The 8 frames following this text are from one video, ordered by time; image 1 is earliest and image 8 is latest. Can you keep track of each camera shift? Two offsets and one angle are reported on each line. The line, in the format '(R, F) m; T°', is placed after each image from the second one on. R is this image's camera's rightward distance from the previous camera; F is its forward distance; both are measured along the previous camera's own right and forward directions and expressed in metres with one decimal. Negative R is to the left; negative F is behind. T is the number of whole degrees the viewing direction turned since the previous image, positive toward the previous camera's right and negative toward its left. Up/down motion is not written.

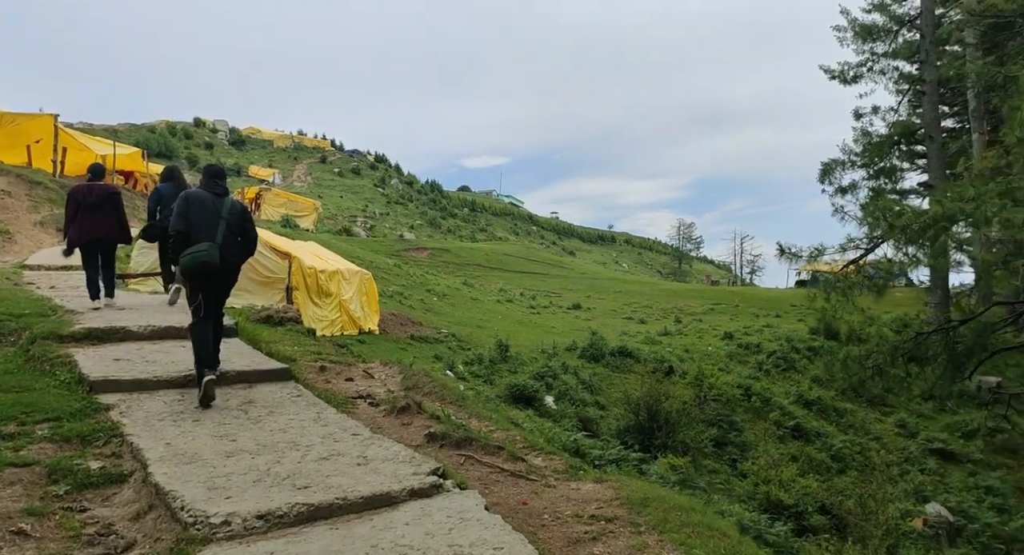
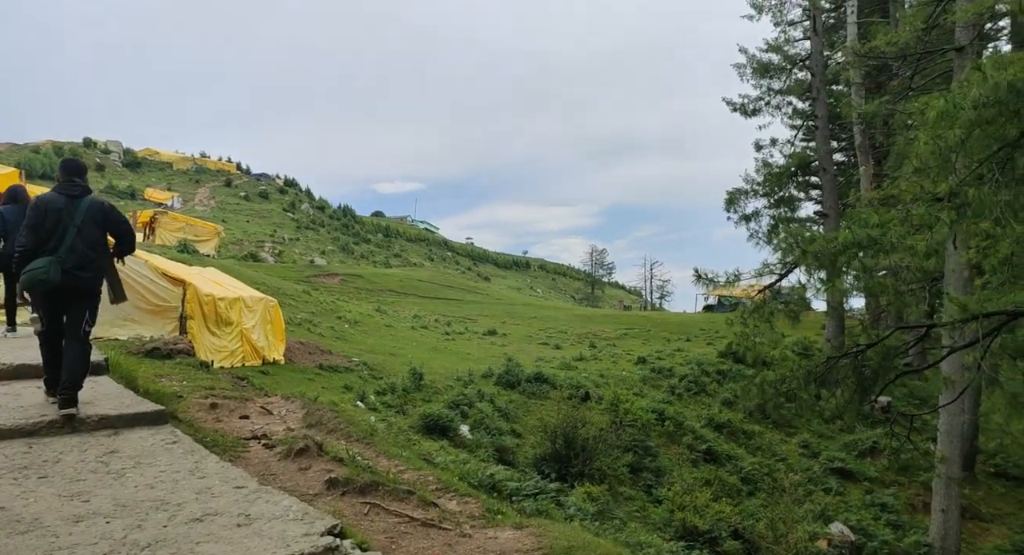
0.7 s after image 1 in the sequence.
(0.0, +0.4) m; +7°
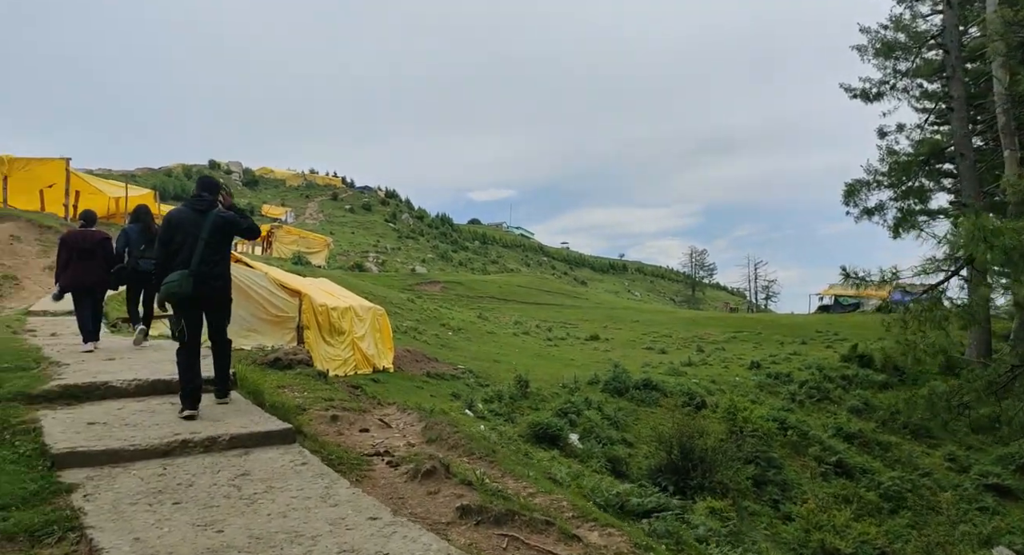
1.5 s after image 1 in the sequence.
(-0.3, +0.5) m; -8°
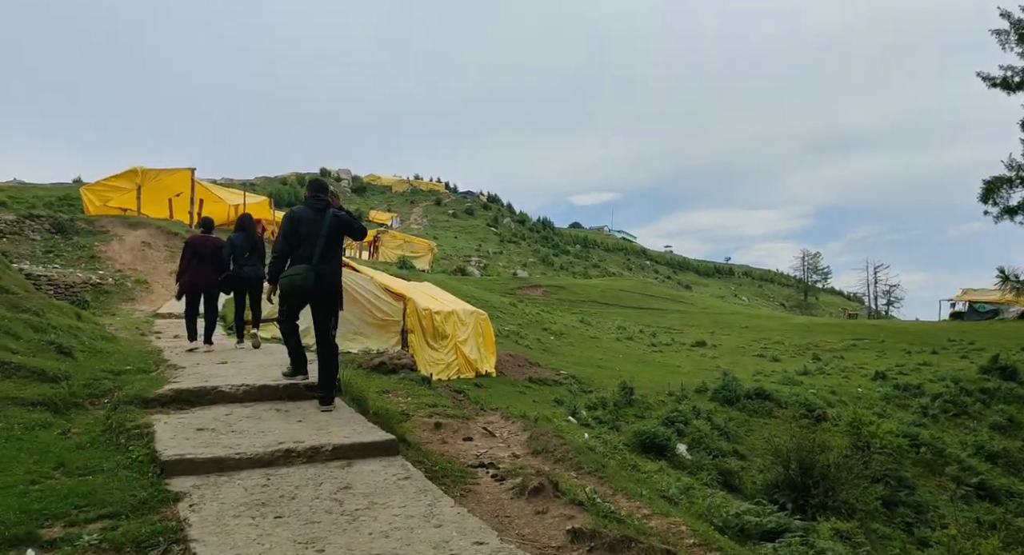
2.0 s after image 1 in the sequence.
(-0.1, +0.4) m; -8°
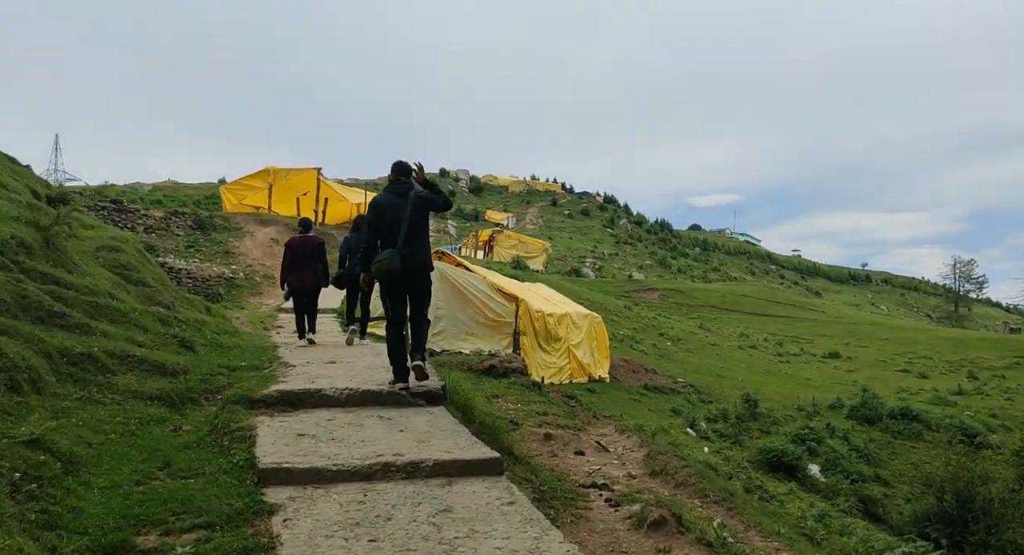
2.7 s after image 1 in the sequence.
(0.0, +0.5) m; -10°
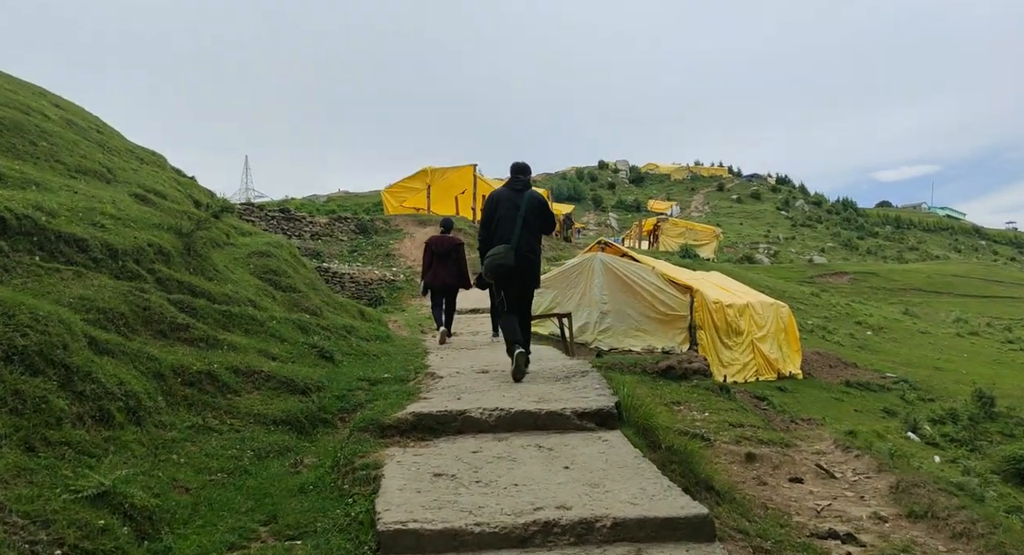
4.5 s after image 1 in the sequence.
(-0.2, +1.3) m; -14°
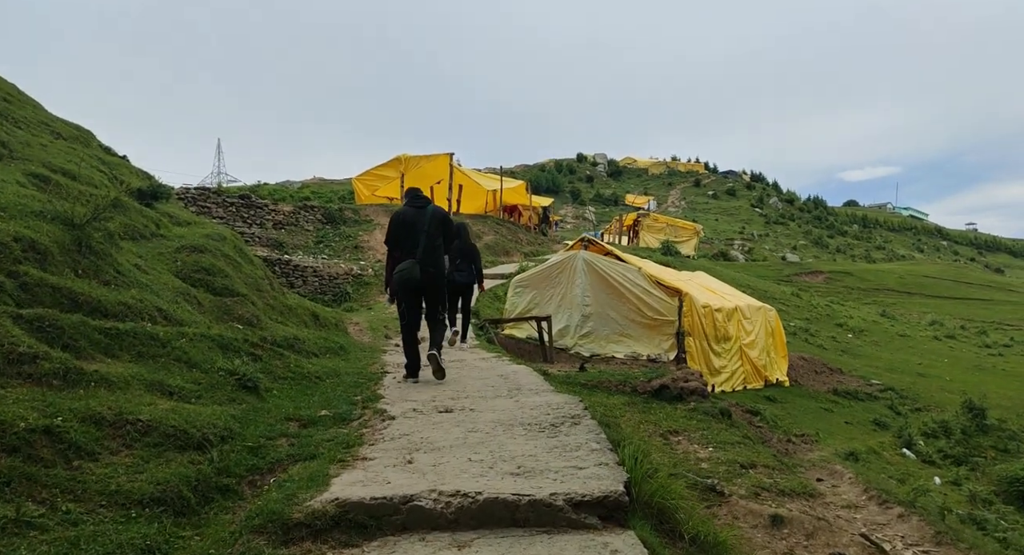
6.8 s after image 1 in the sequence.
(0.0, +1.3) m; +2°
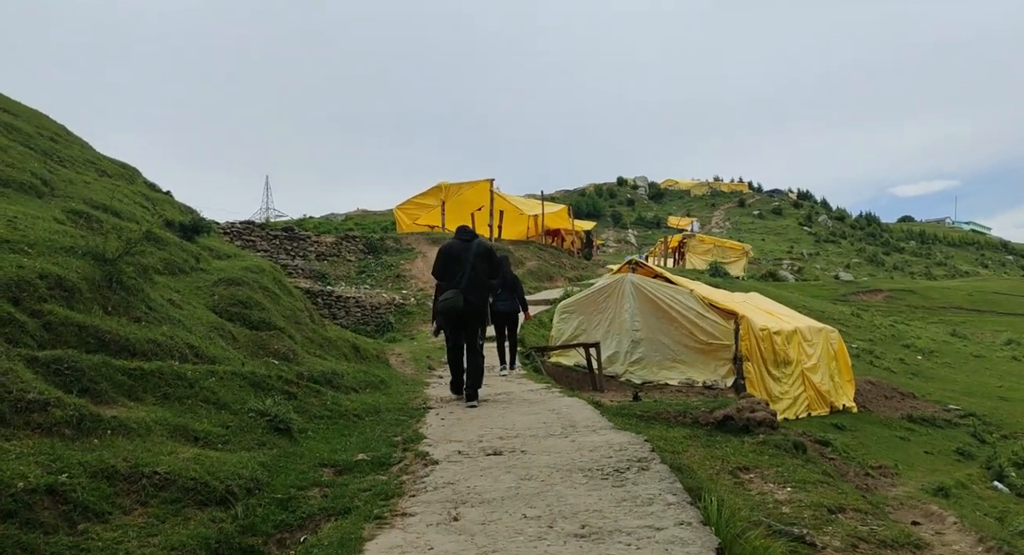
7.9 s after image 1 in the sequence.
(-0.1, +0.5) m; -4°
